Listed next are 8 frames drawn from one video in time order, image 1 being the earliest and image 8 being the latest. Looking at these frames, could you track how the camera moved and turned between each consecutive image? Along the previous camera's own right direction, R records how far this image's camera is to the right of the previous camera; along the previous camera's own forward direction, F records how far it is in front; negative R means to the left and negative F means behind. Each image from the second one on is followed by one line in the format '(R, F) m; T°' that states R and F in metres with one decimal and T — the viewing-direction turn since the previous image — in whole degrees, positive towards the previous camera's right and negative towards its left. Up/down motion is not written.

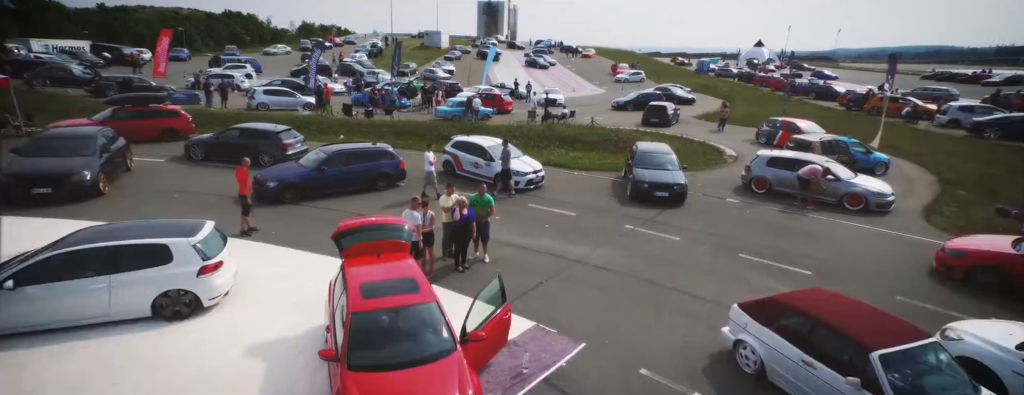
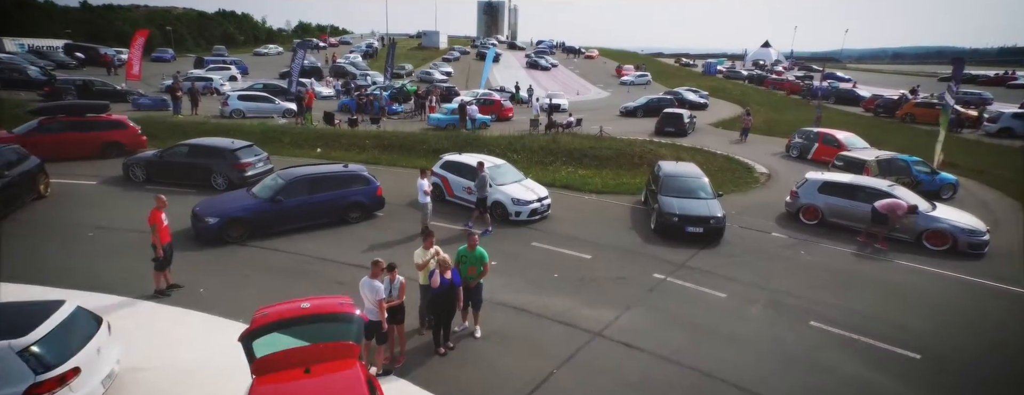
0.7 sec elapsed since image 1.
(0.0, +2.9) m; 0°
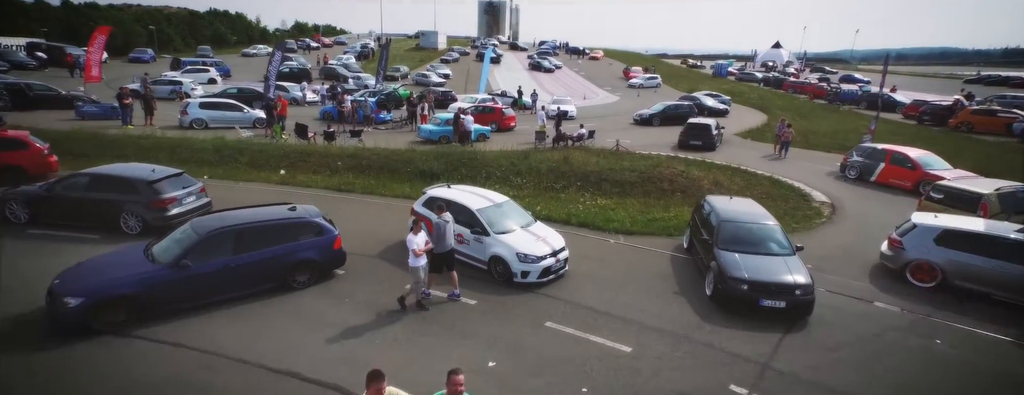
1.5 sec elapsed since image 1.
(-0.1, +3.7) m; 0°
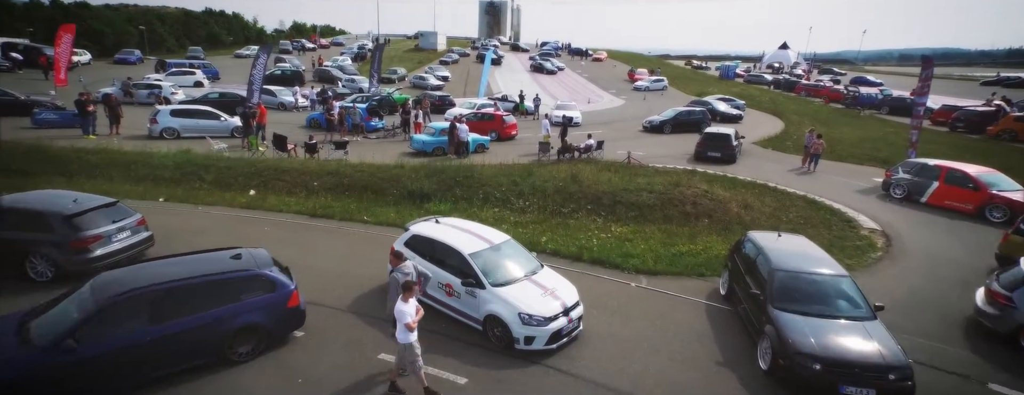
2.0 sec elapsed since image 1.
(0.0, +2.2) m; 0°
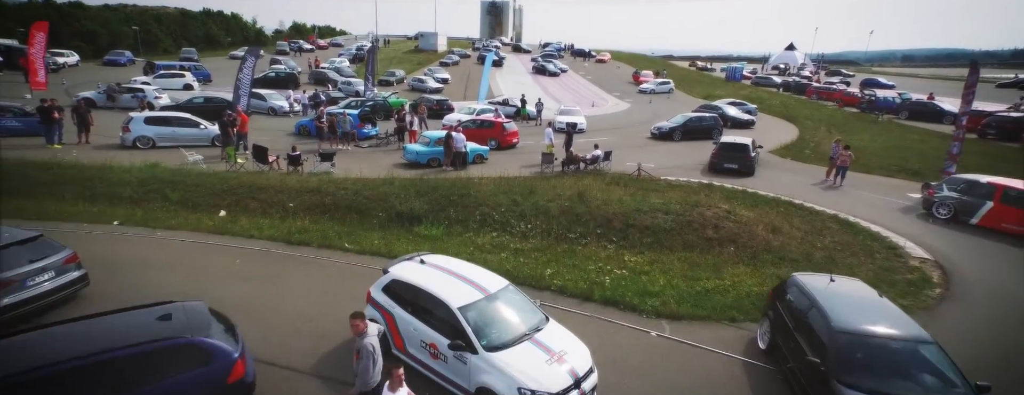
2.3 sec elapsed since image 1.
(0.0, +1.7) m; 0°
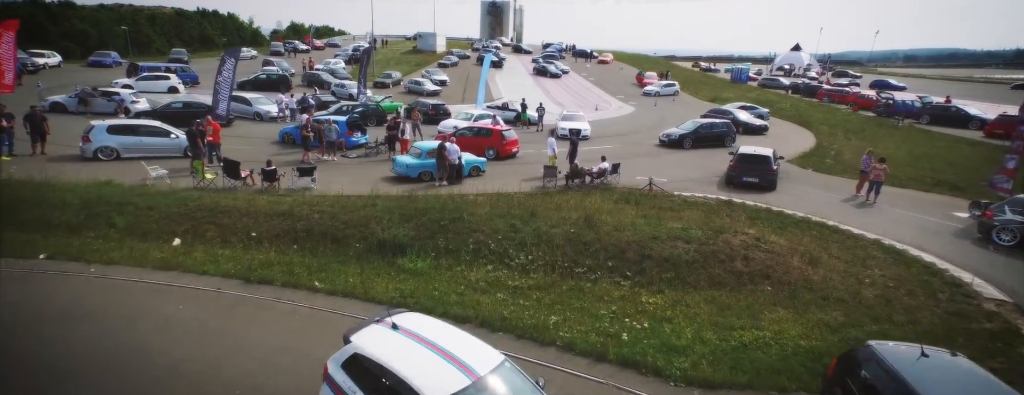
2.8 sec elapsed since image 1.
(+0.1, +1.9) m; 0°
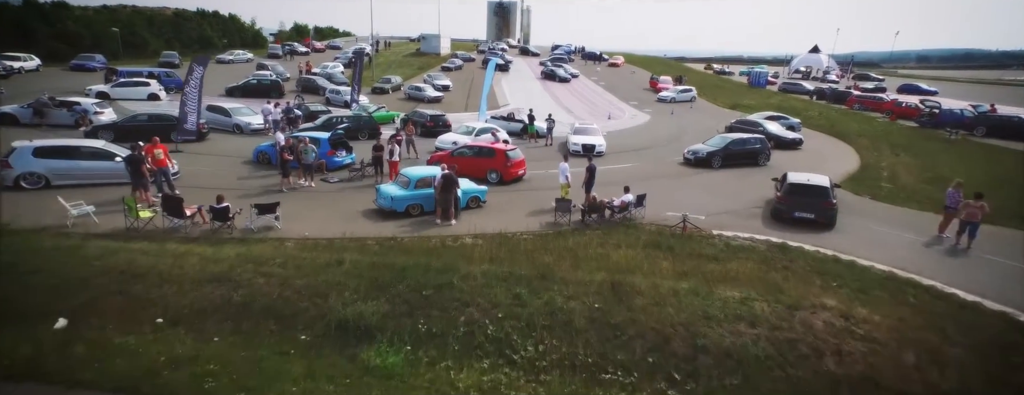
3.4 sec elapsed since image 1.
(0.0, +3.2) m; -1°
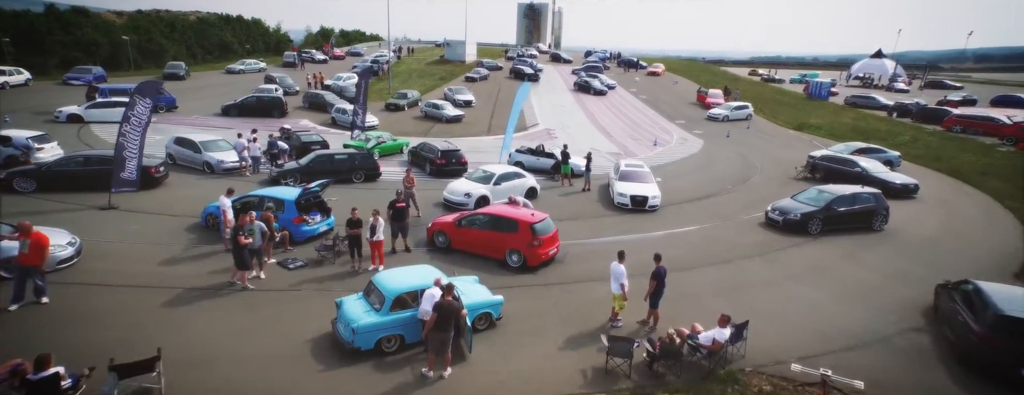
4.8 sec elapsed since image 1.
(0.0, +5.9) m; -3°
